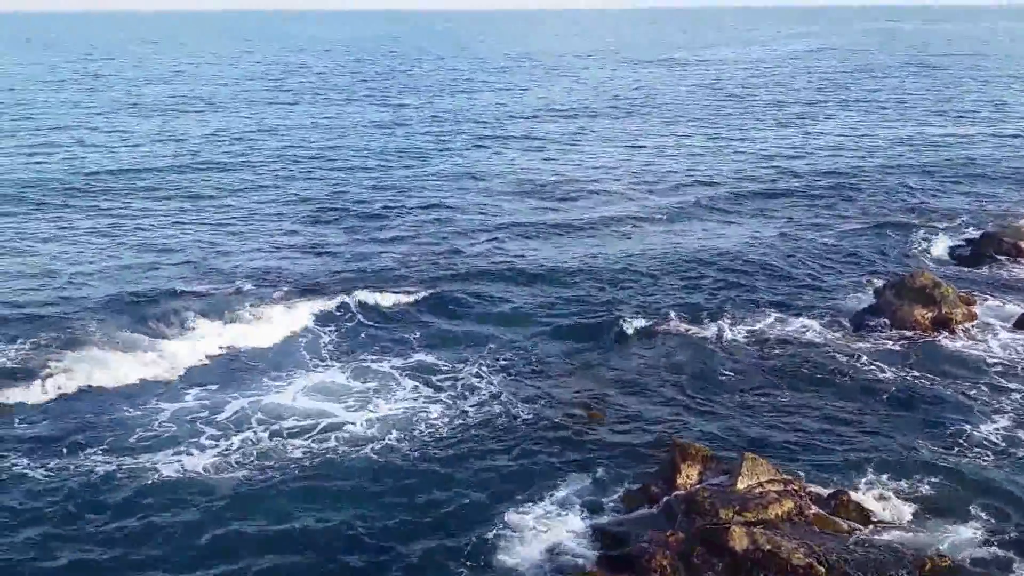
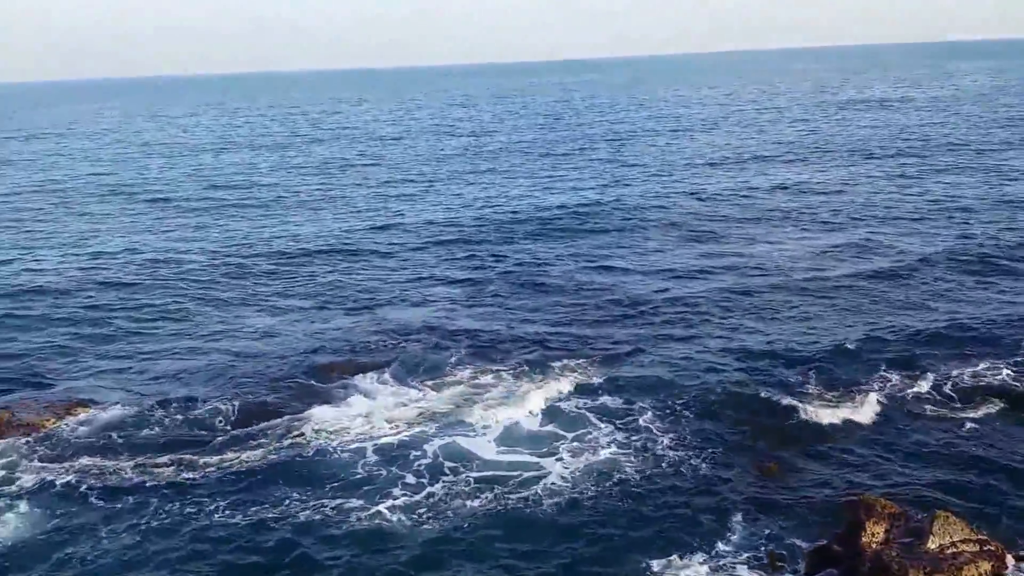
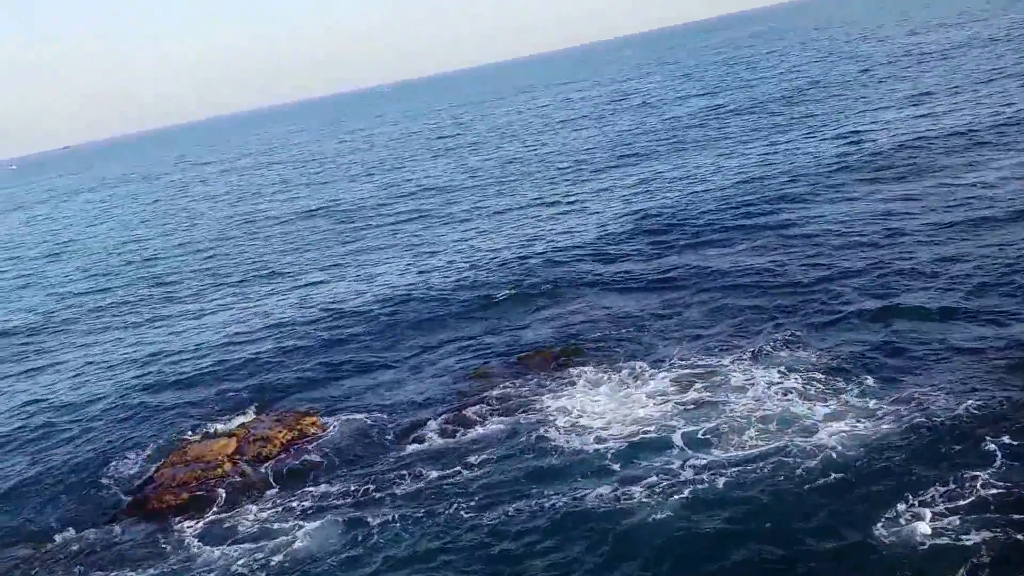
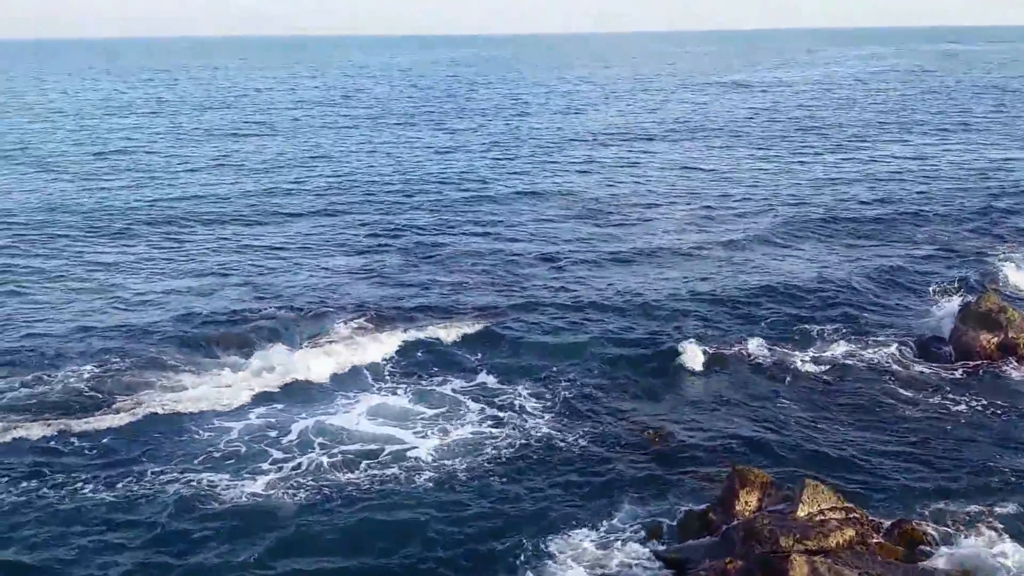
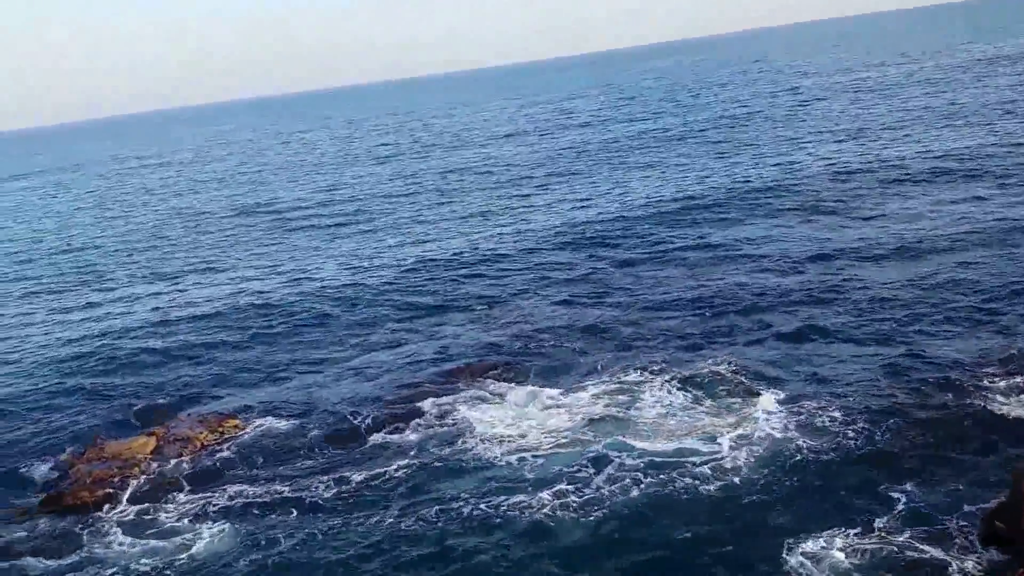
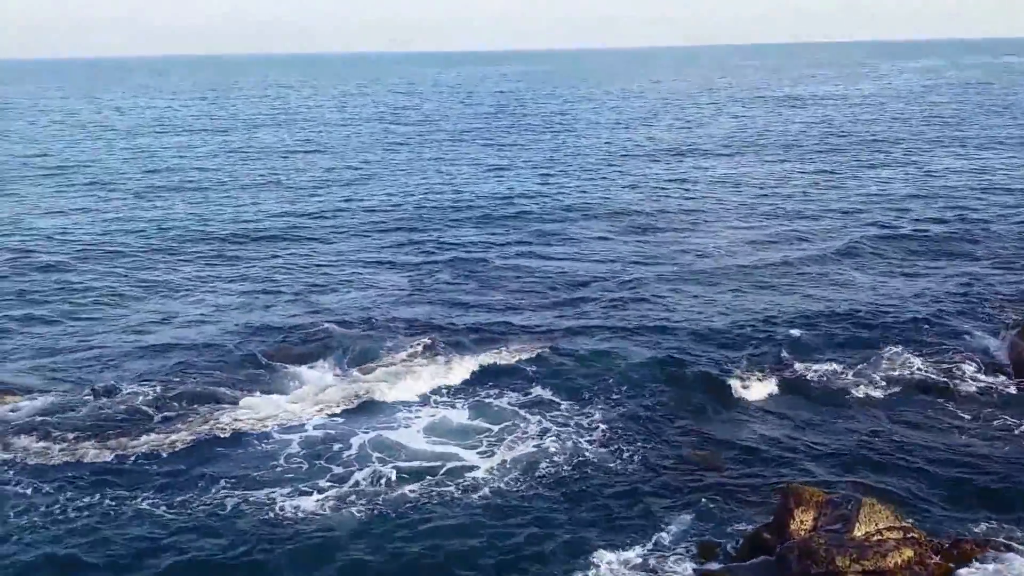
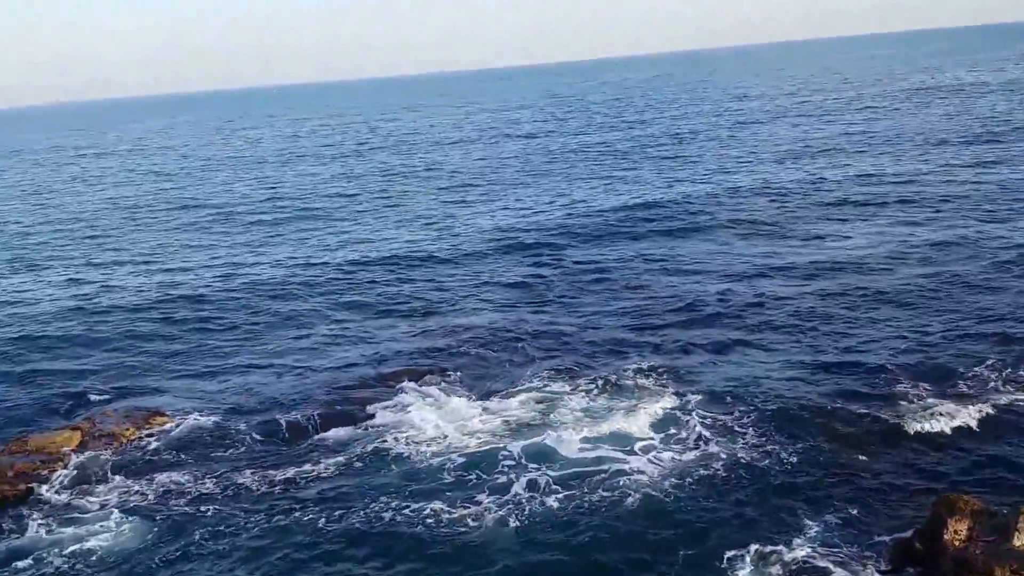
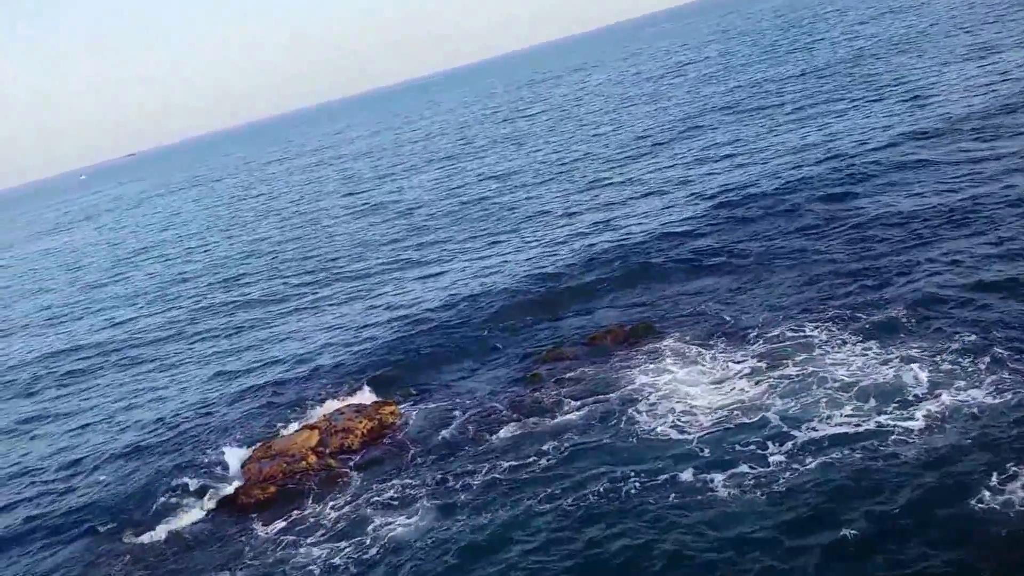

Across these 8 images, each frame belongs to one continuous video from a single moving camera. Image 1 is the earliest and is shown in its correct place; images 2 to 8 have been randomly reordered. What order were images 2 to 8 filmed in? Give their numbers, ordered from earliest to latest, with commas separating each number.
4, 6, 2, 7, 5, 3, 8
